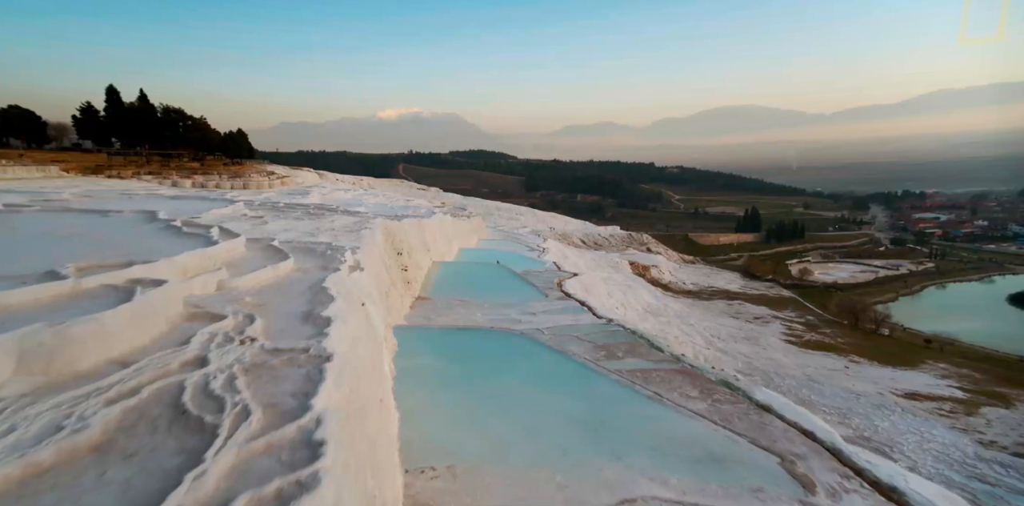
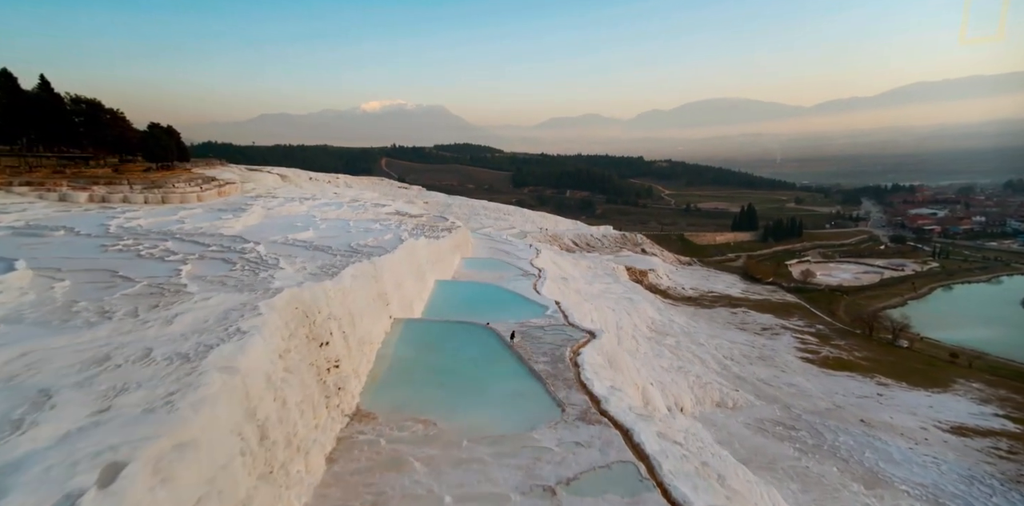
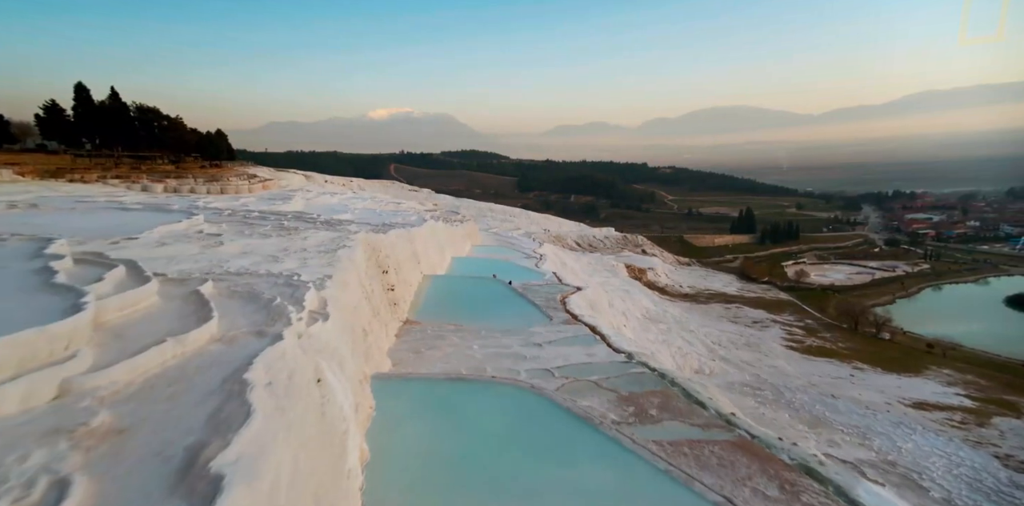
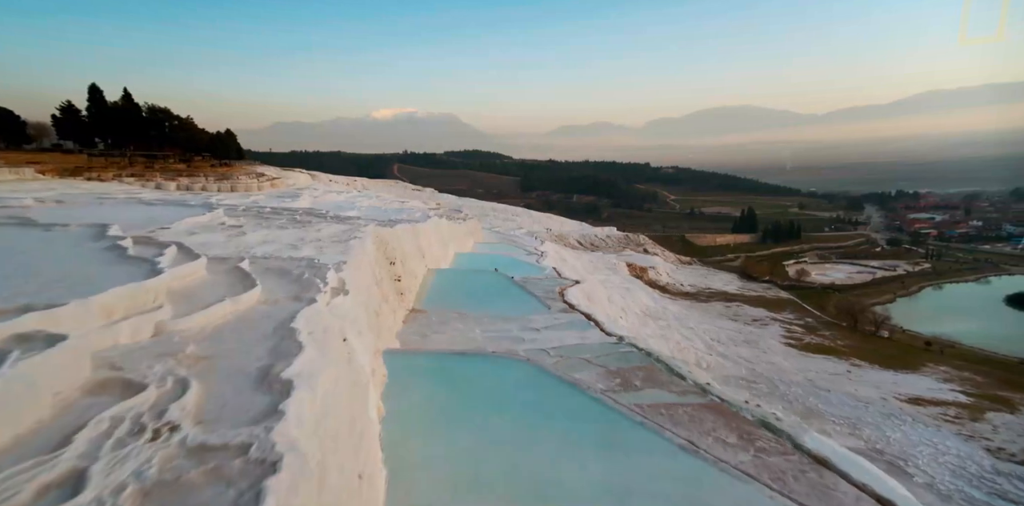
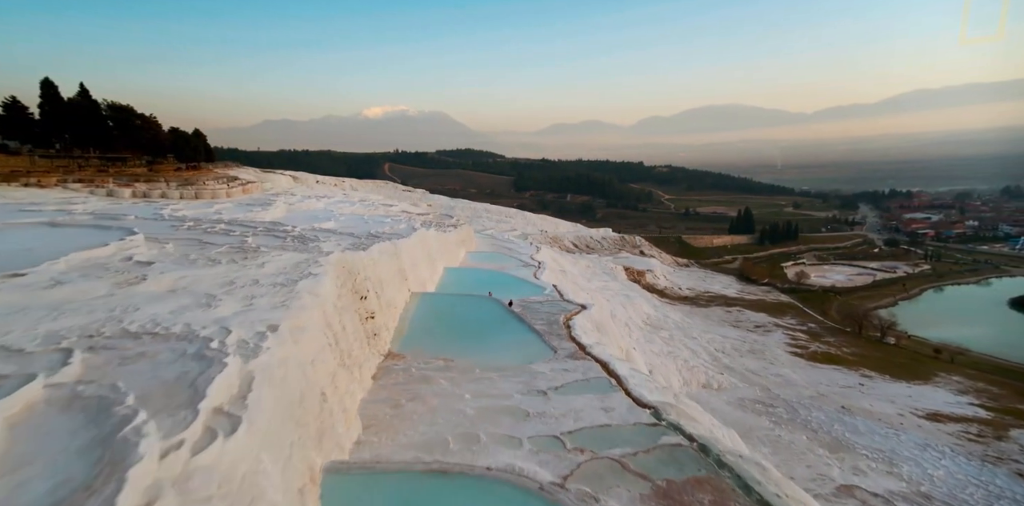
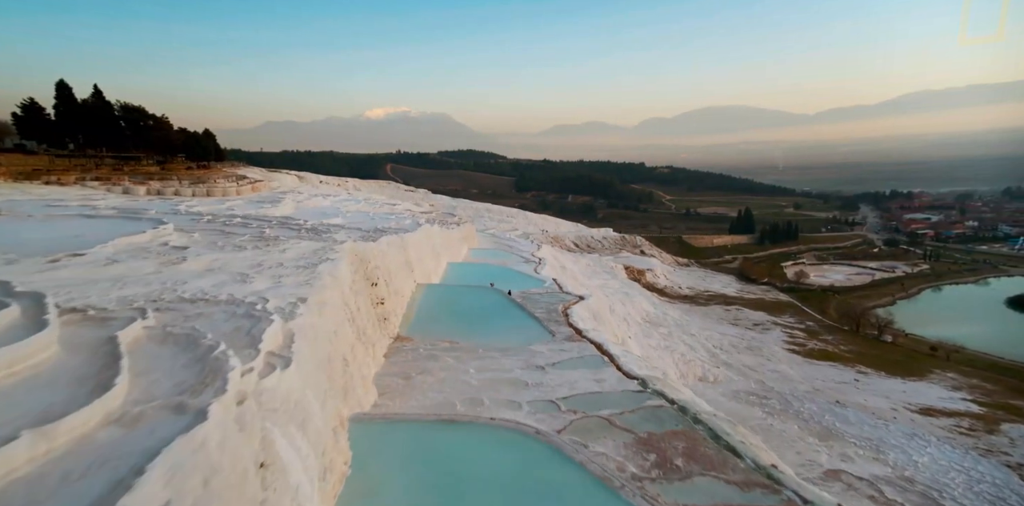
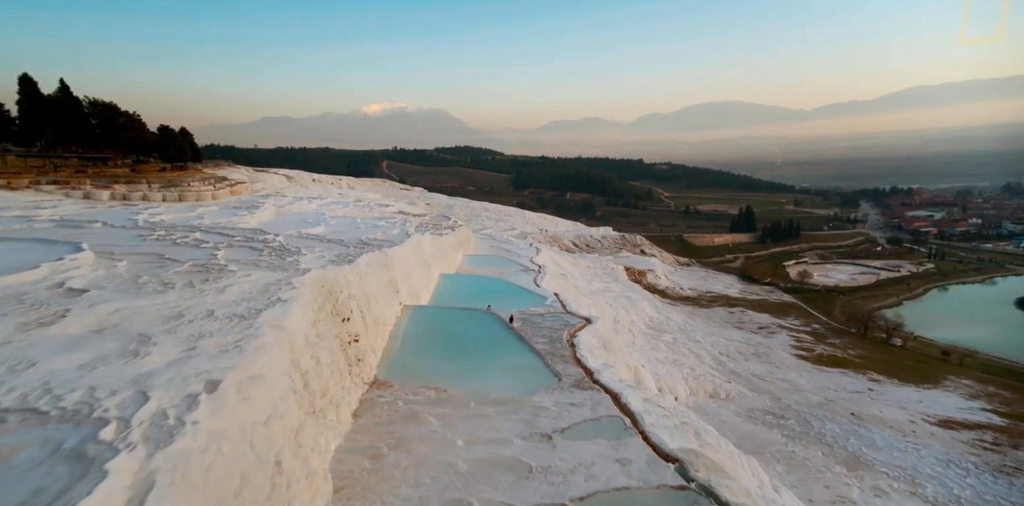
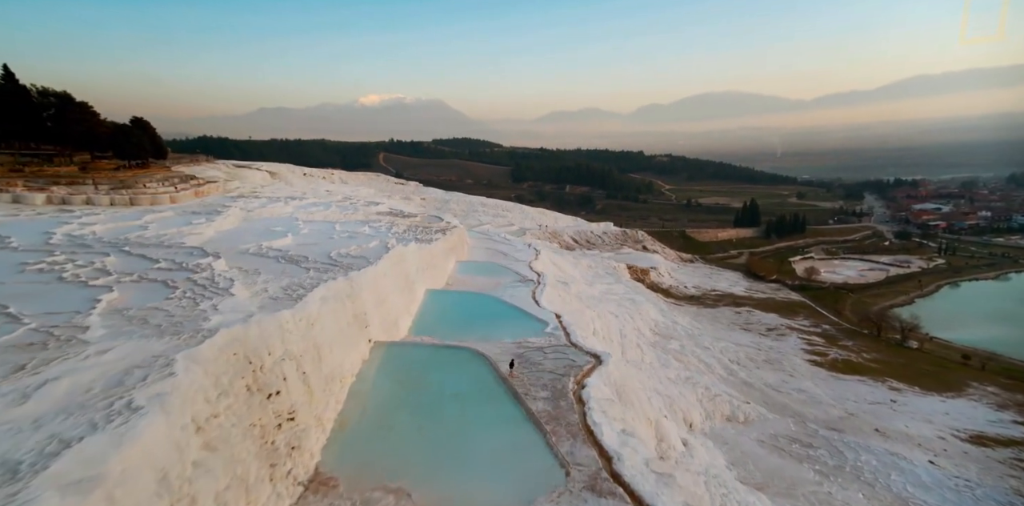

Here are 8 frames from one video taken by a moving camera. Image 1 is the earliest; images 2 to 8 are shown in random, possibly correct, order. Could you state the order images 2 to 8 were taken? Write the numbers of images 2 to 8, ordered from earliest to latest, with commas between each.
4, 3, 6, 5, 7, 2, 8
